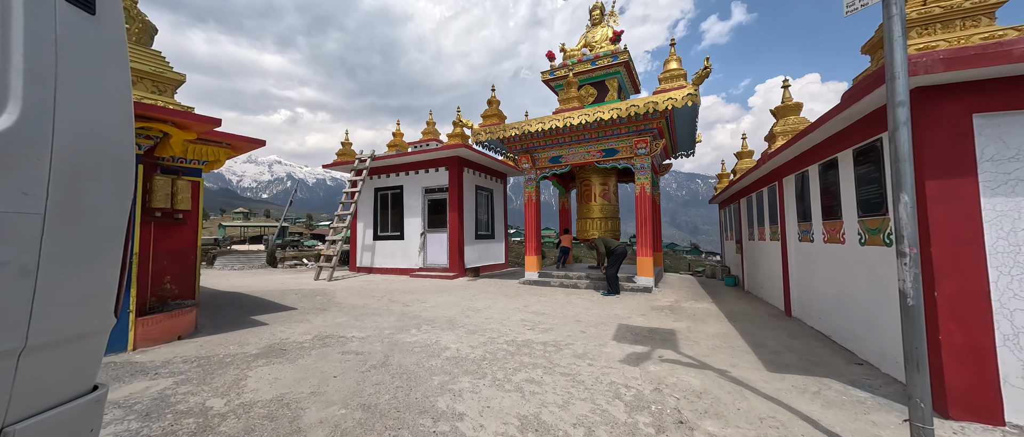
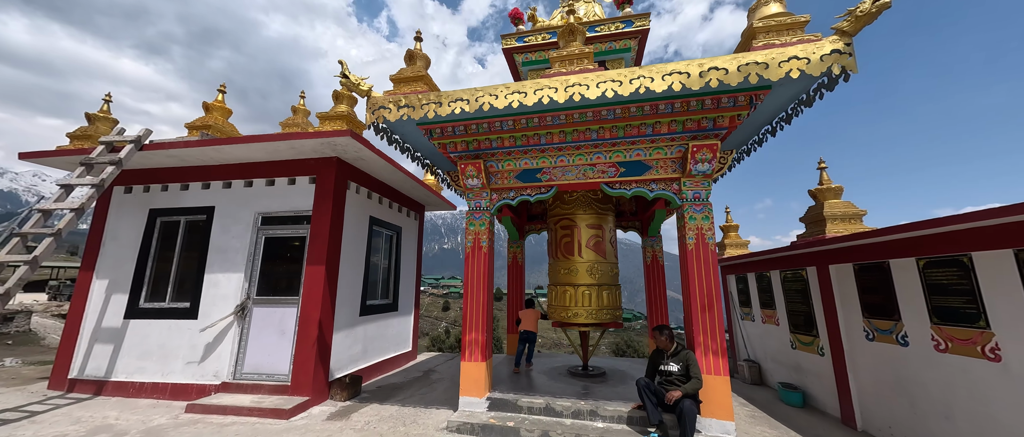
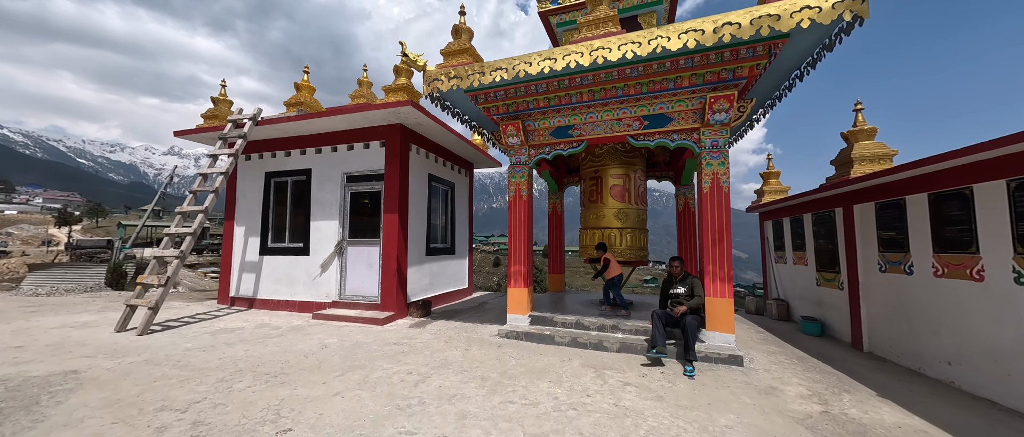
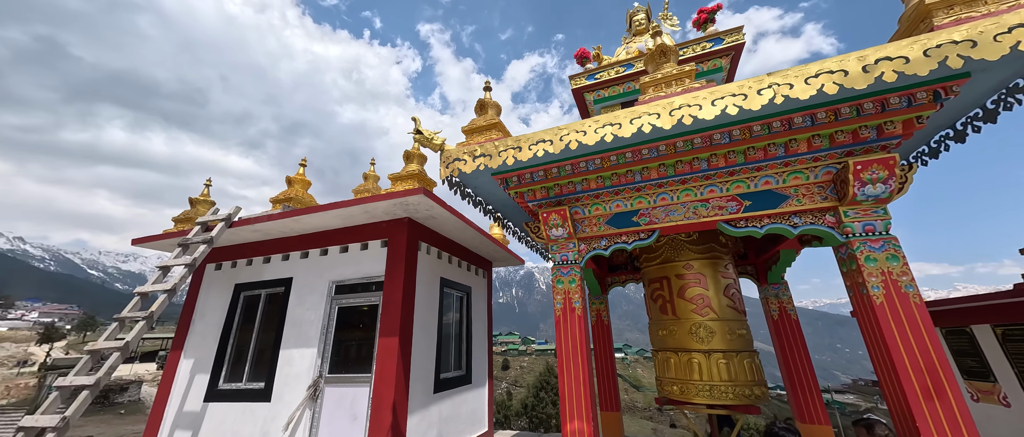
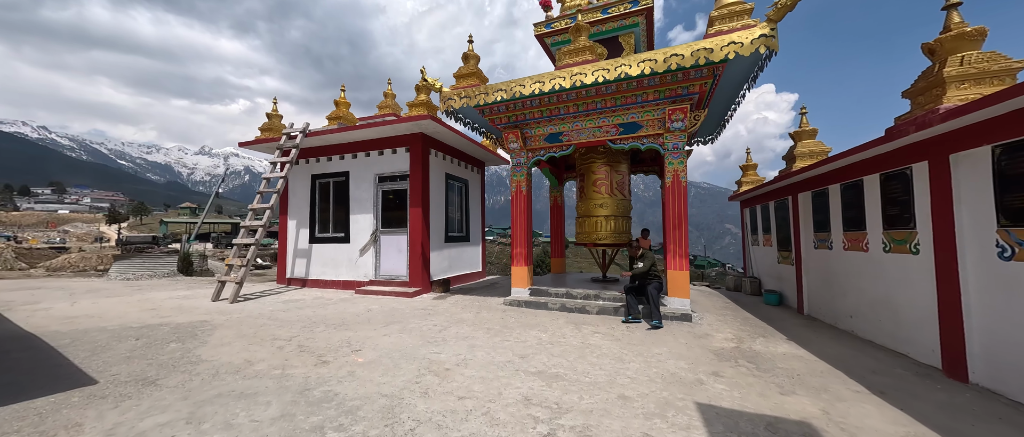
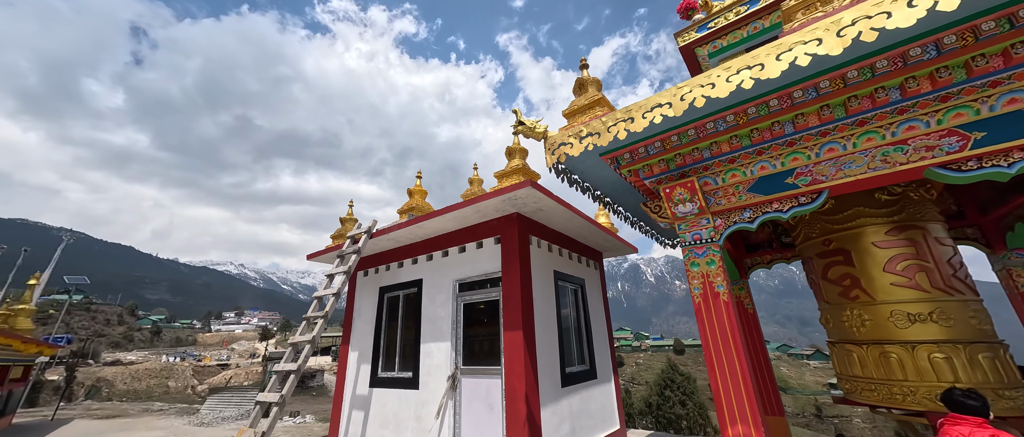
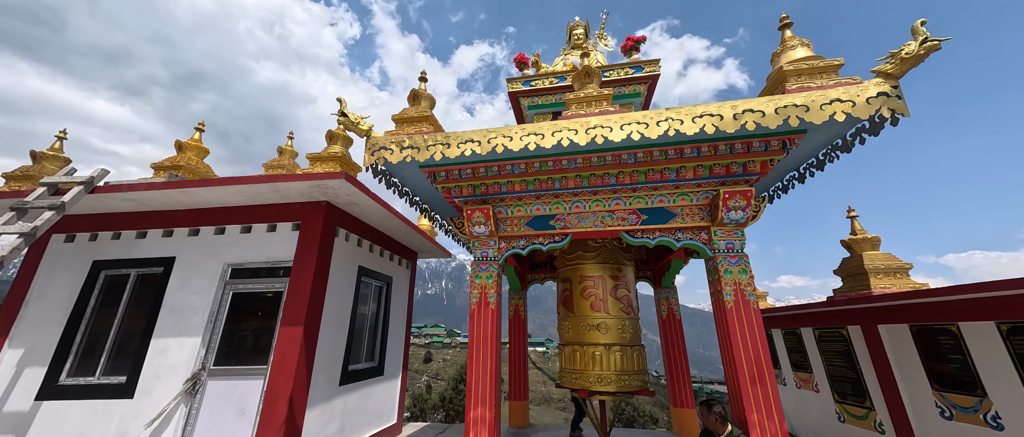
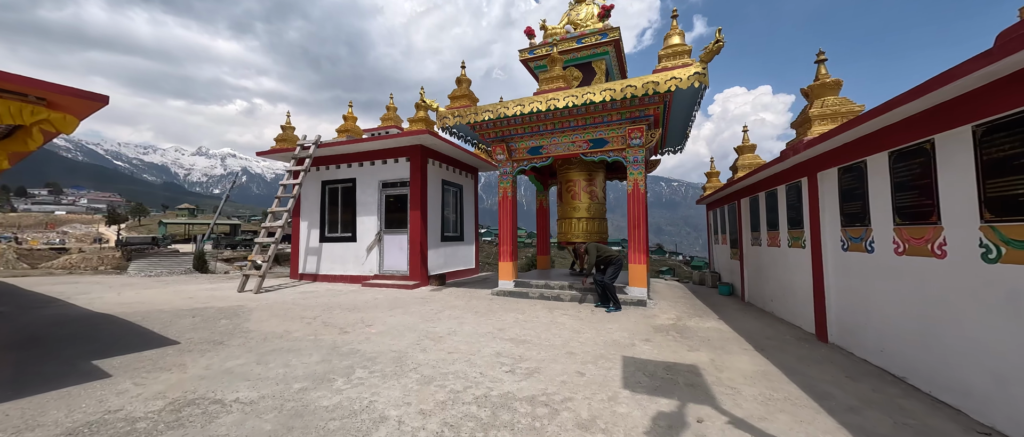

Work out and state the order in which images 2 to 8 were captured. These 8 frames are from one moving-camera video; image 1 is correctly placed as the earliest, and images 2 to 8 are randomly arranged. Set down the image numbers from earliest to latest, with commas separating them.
8, 5, 3, 2, 7, 4, 6
